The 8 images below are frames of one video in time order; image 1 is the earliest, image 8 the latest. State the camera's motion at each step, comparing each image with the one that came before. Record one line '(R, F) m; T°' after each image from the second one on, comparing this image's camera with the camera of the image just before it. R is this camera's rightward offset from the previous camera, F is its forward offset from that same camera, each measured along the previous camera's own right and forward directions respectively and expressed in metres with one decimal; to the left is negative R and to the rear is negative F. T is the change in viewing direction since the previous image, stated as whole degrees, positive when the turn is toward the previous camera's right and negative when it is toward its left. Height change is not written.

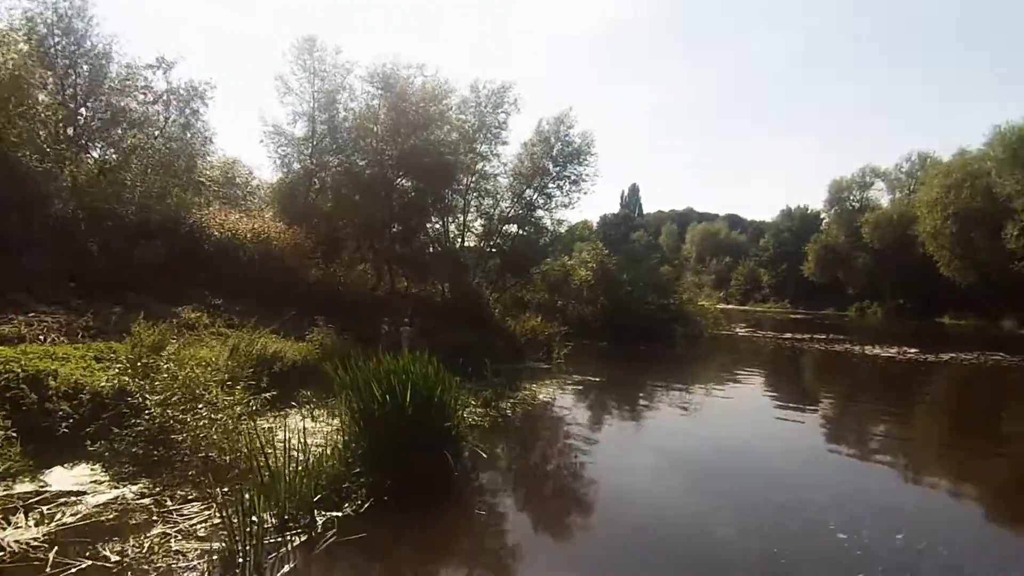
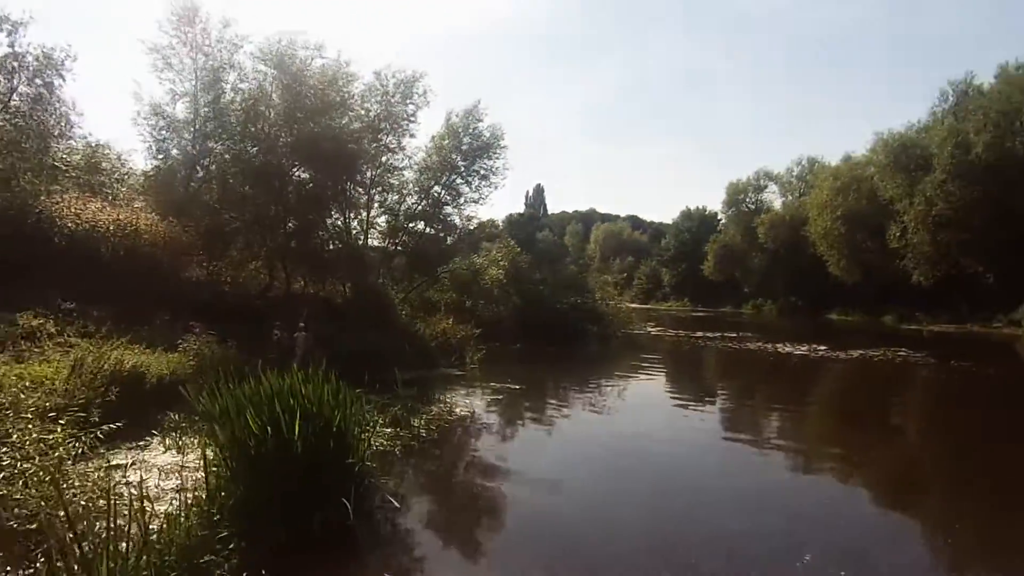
(-0.1, +1.2) m; +8°
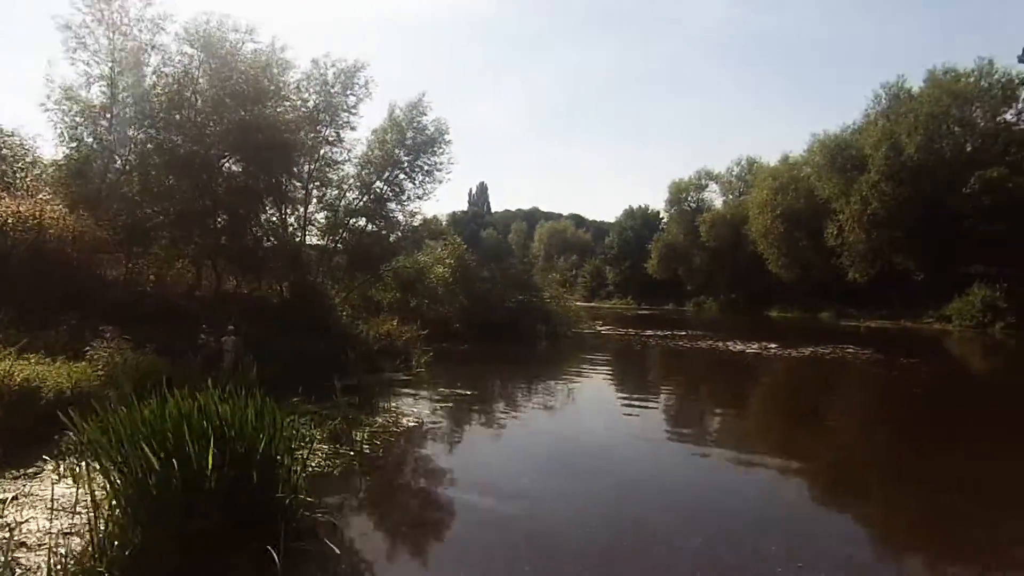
(-0.1, +0.8) m; +5°
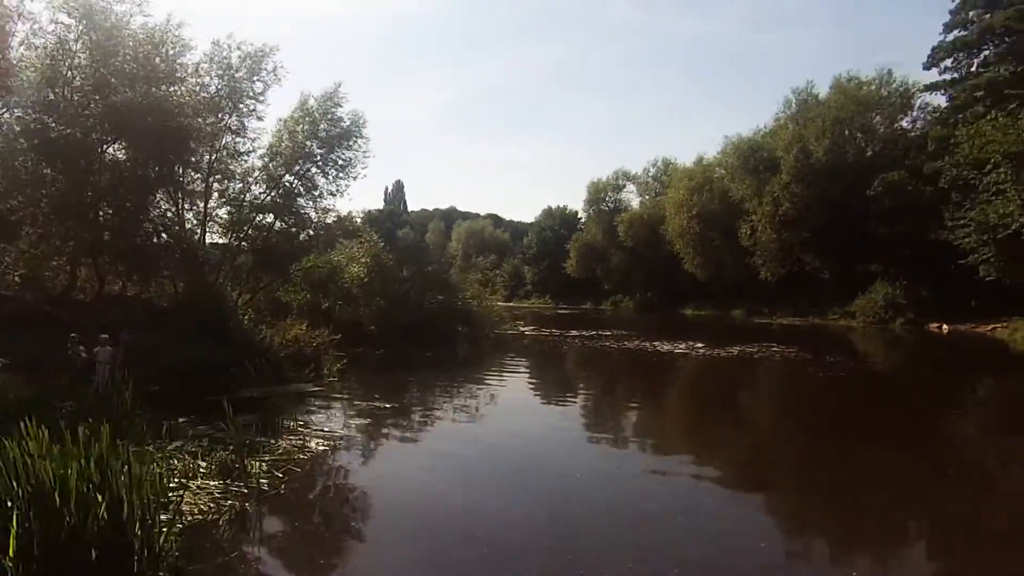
(-0.1, +1.1) m; +7°
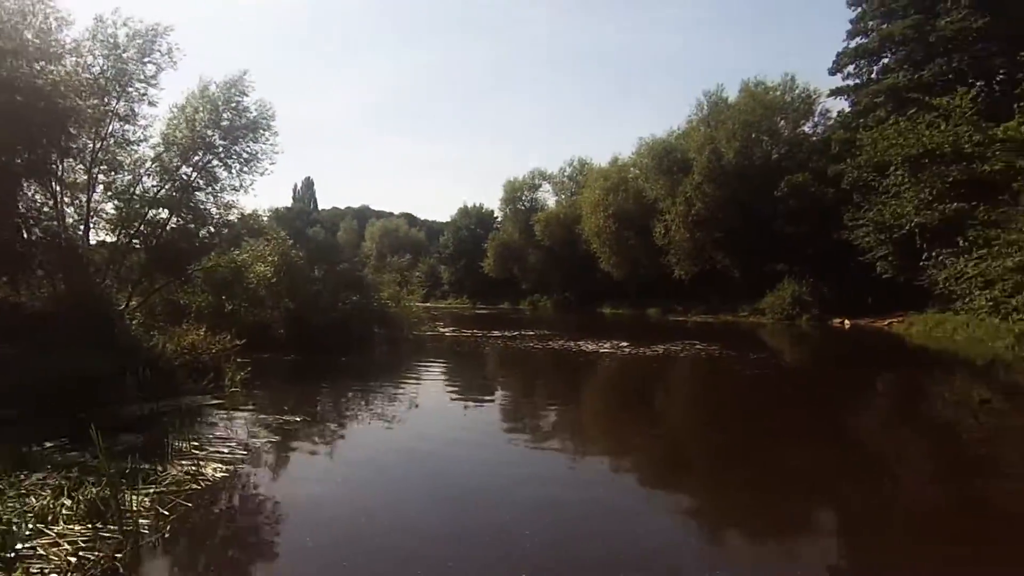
(-0.1, +0.8) m; +7°
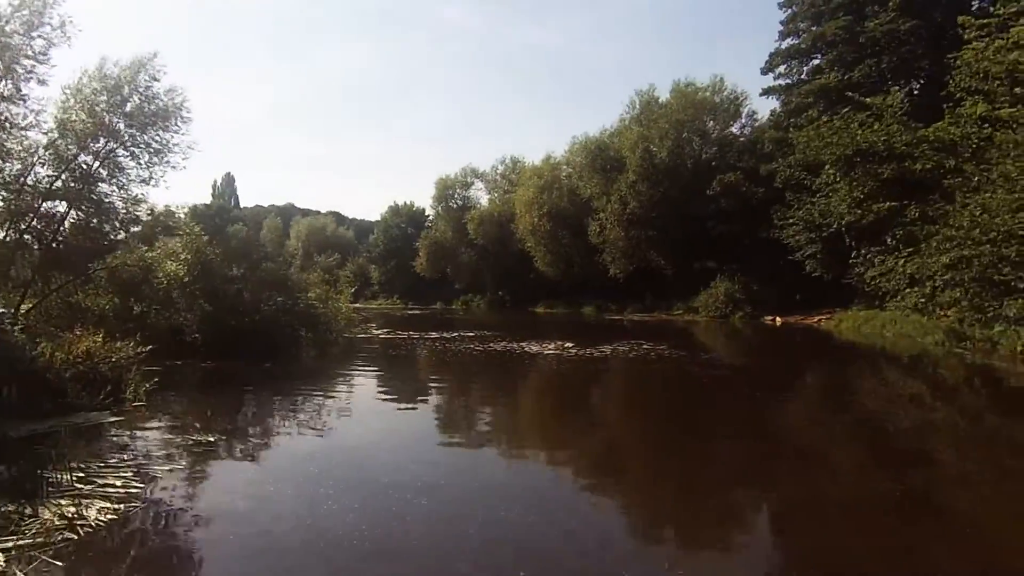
(-0.2, +0.9) m; +6°
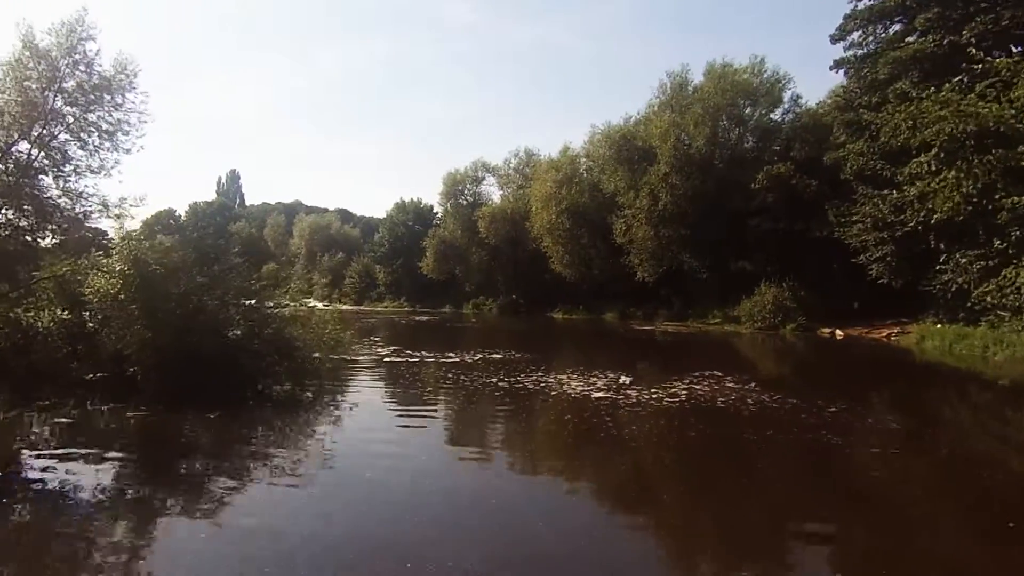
(-0.3, +4.1) m; -1°
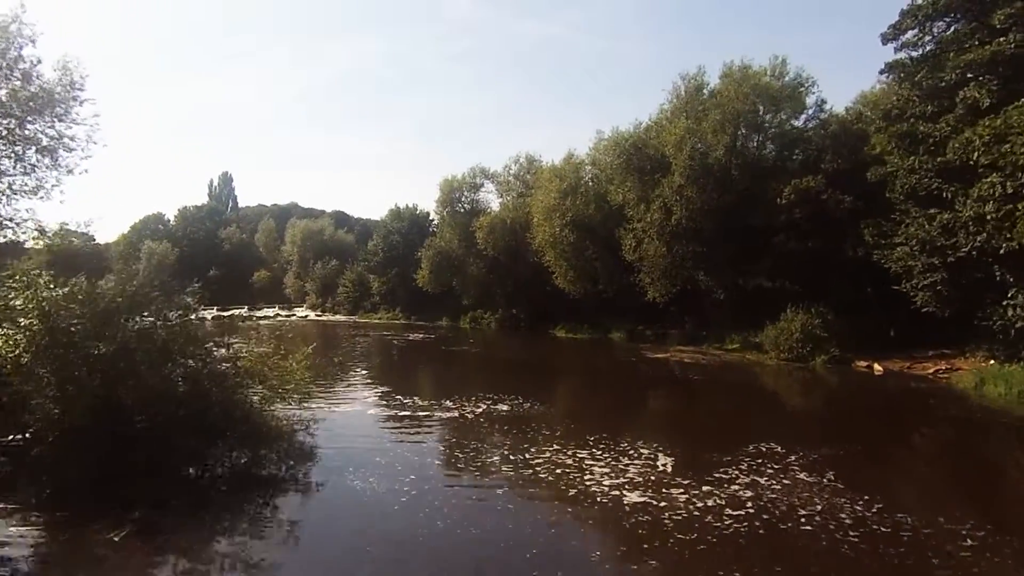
(-0.1, +2.9) m; 0°
